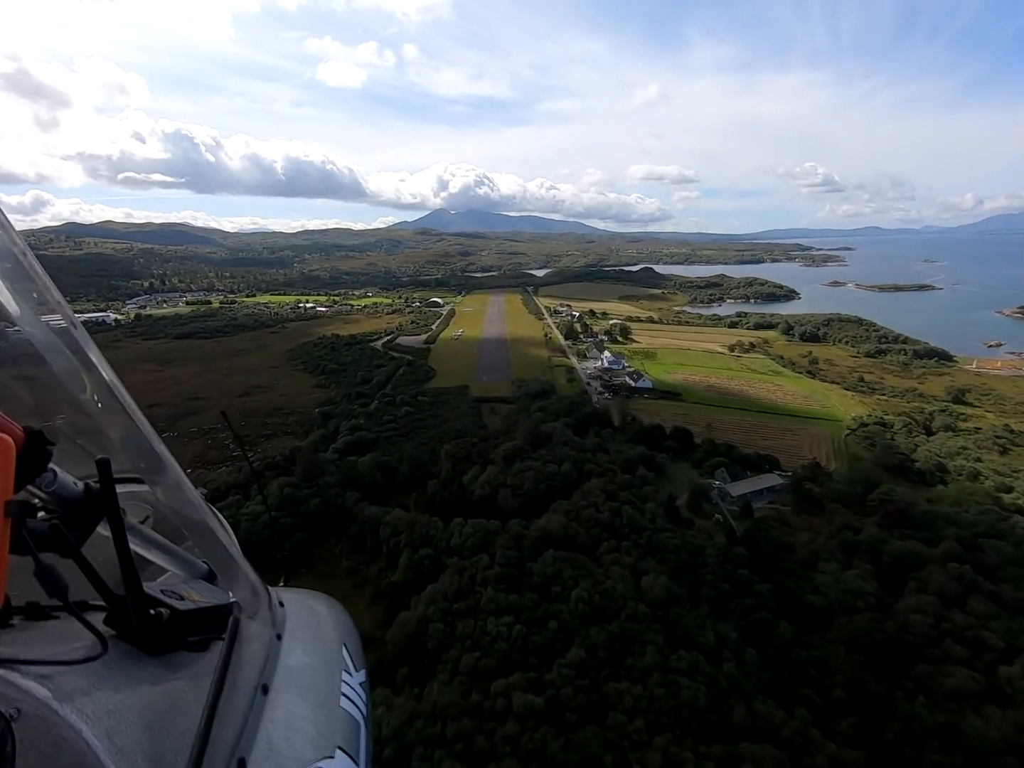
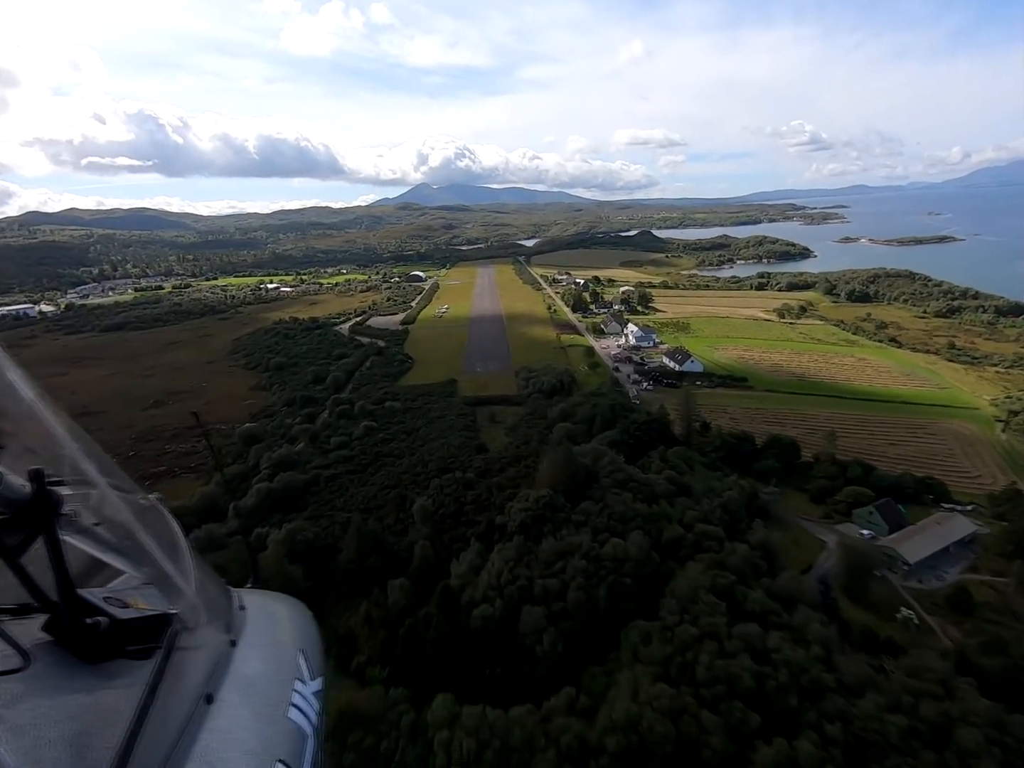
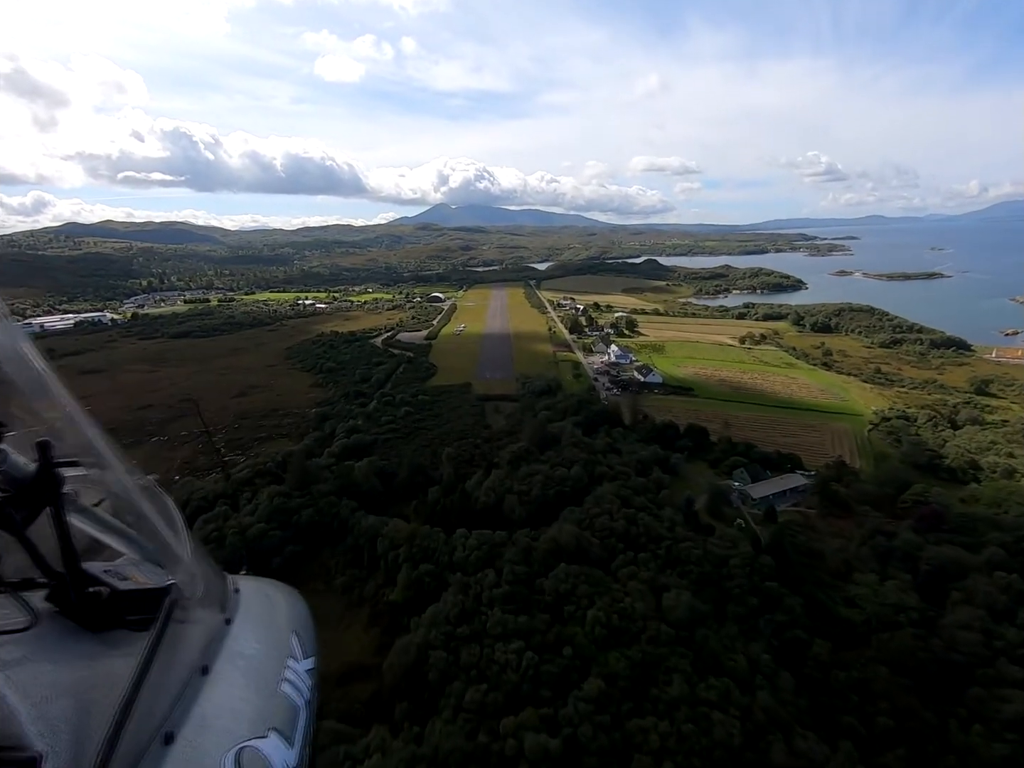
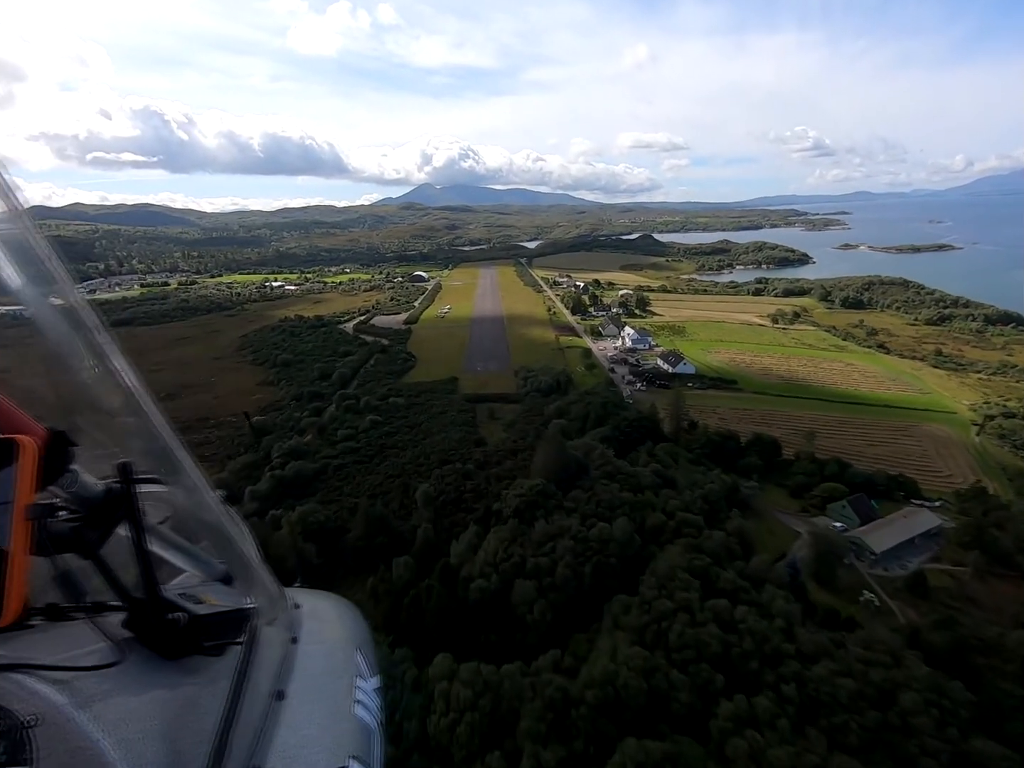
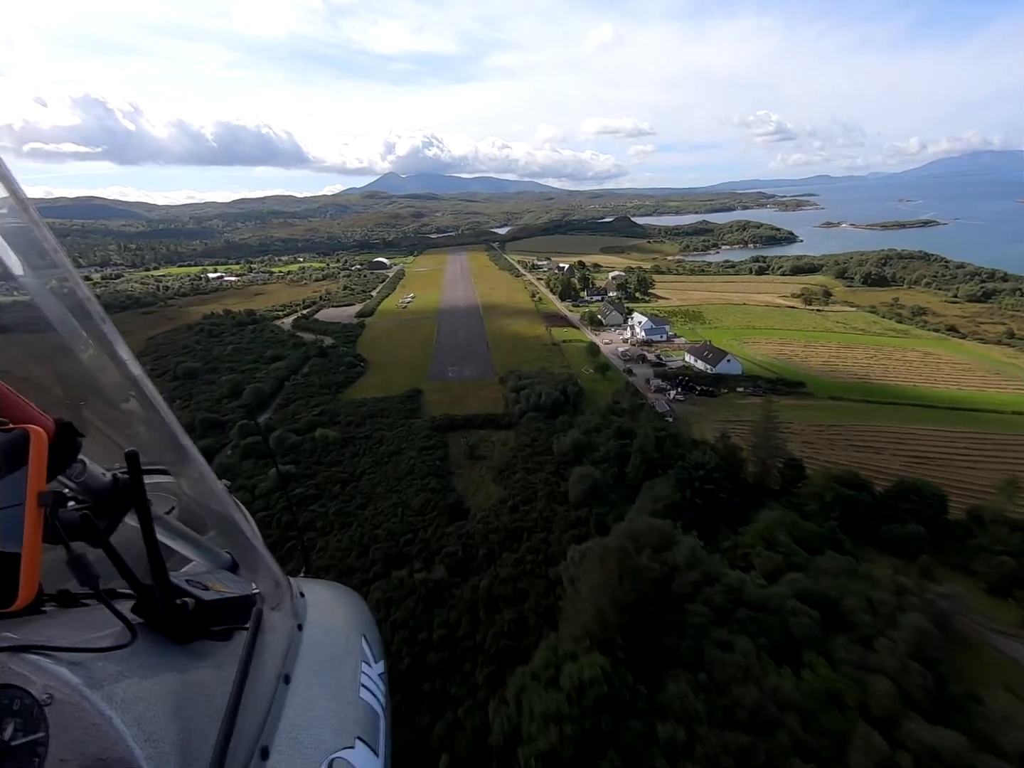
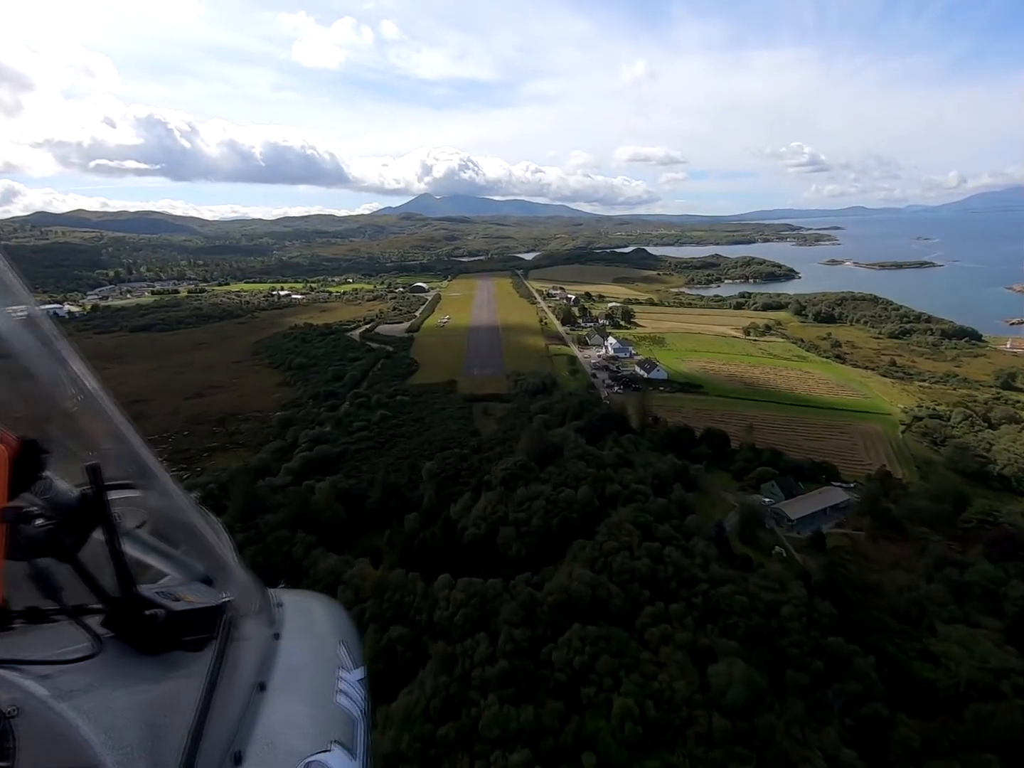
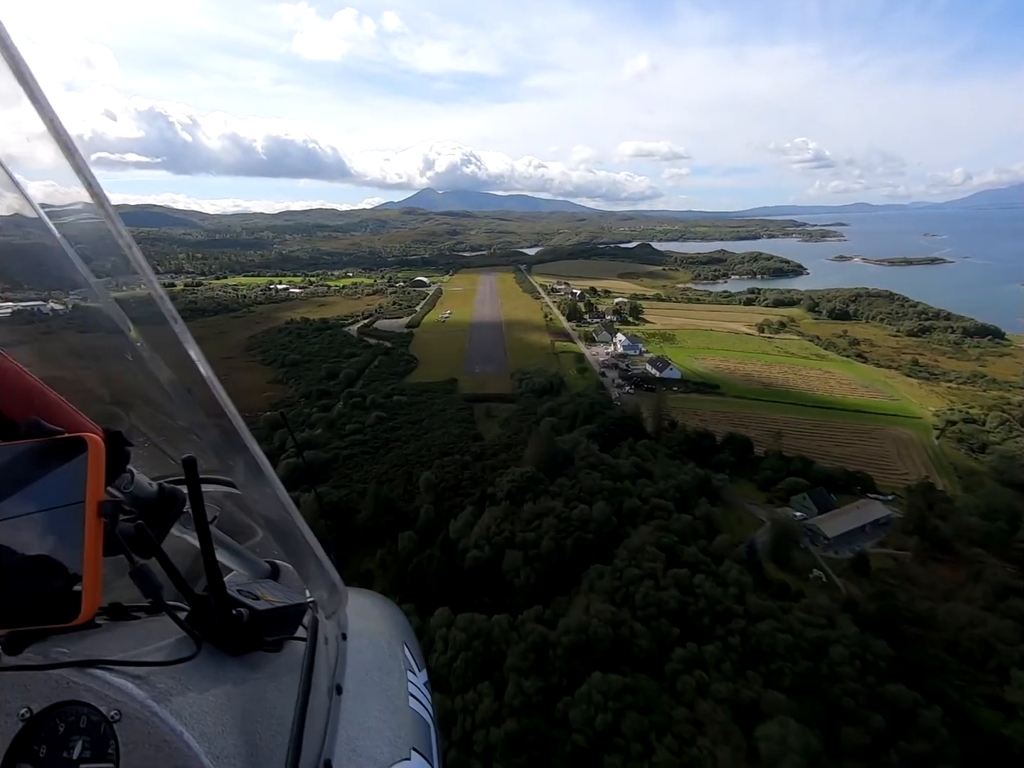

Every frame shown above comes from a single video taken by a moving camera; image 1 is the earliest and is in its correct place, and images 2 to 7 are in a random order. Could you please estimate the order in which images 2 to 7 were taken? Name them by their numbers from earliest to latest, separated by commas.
3, 6, 7, 4, 2, 5
